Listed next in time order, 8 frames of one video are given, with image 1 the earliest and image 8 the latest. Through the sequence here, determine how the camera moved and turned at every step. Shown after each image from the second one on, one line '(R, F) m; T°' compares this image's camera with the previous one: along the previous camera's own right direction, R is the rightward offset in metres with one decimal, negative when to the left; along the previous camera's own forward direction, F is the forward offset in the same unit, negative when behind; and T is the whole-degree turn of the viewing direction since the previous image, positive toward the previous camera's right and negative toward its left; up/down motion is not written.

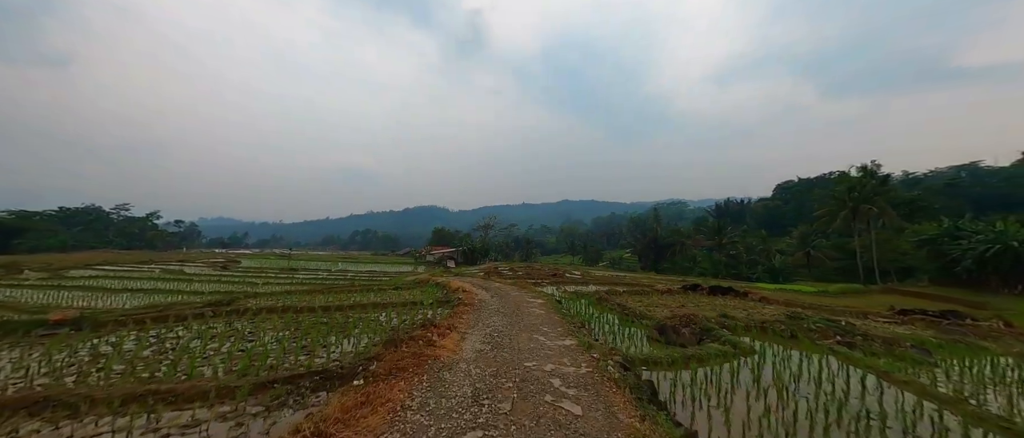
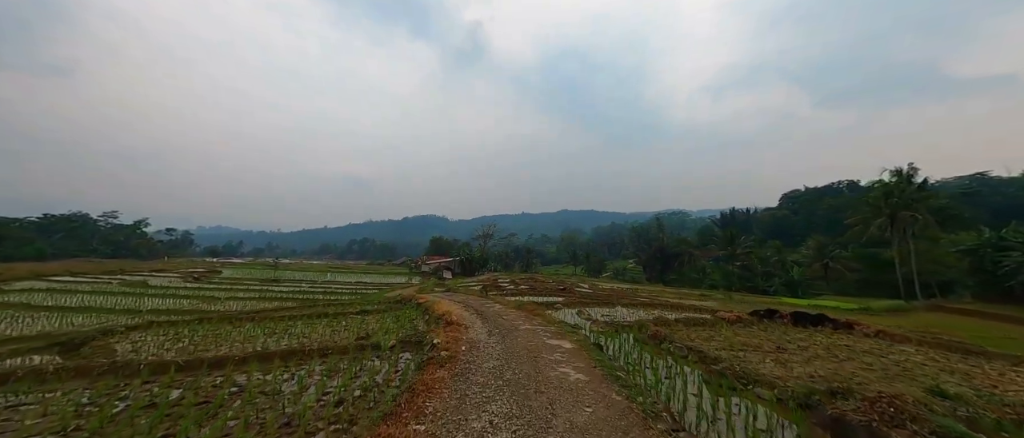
(-0.2, +4.0) m; 0°
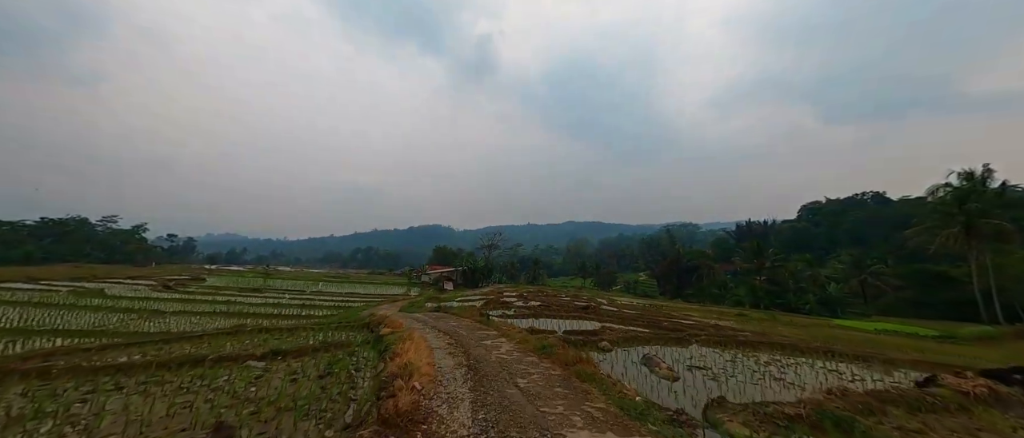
(-0.3, +5.0) m; -1°
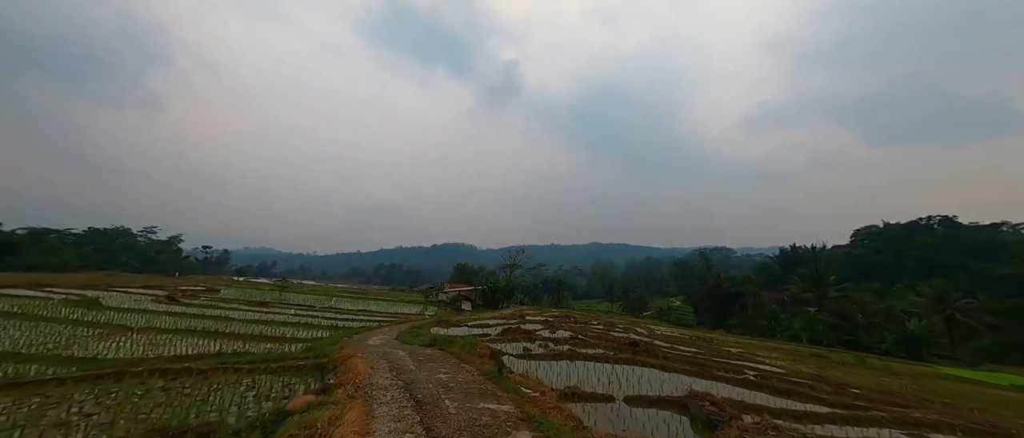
(-0.1, +4.2) m; -3°
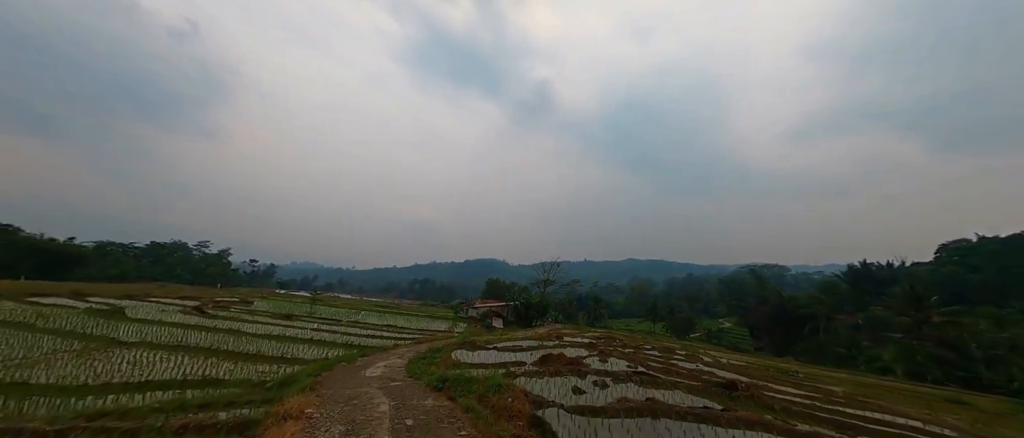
(-0.3, +3.6) m; -5°
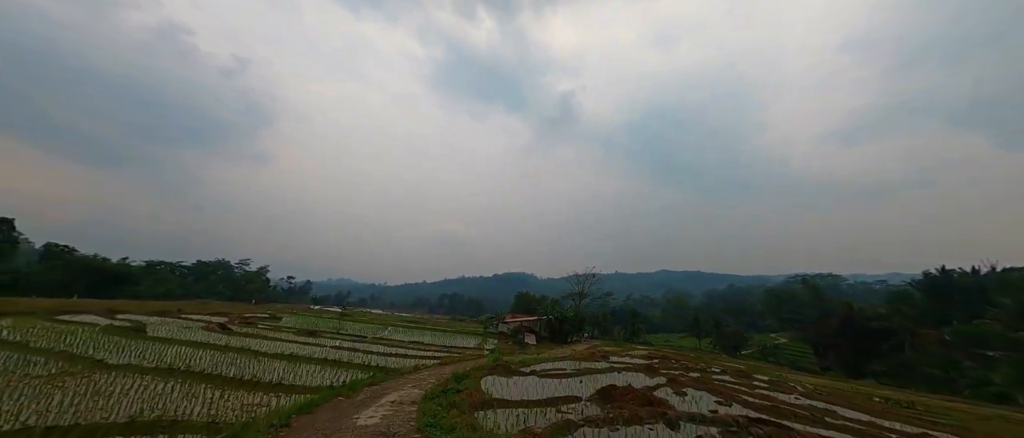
(-0.5, +3.3) m; -4°
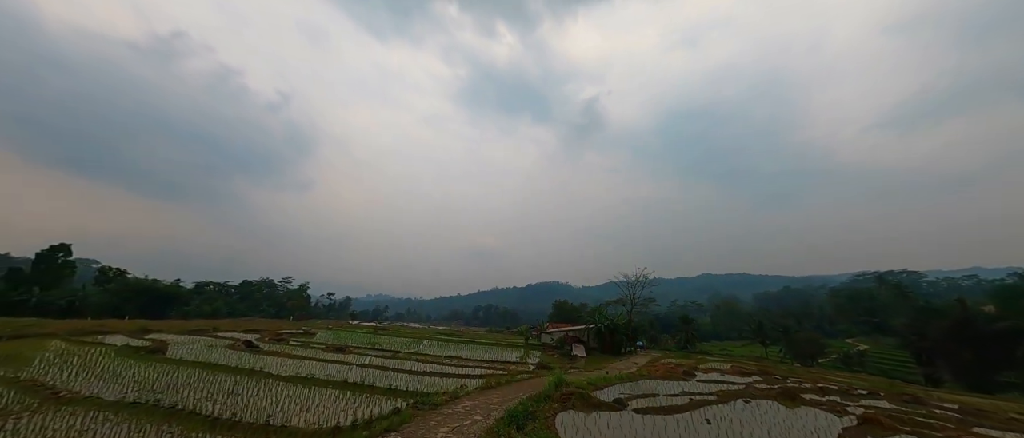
(-1.1, +4.6) m; -4°
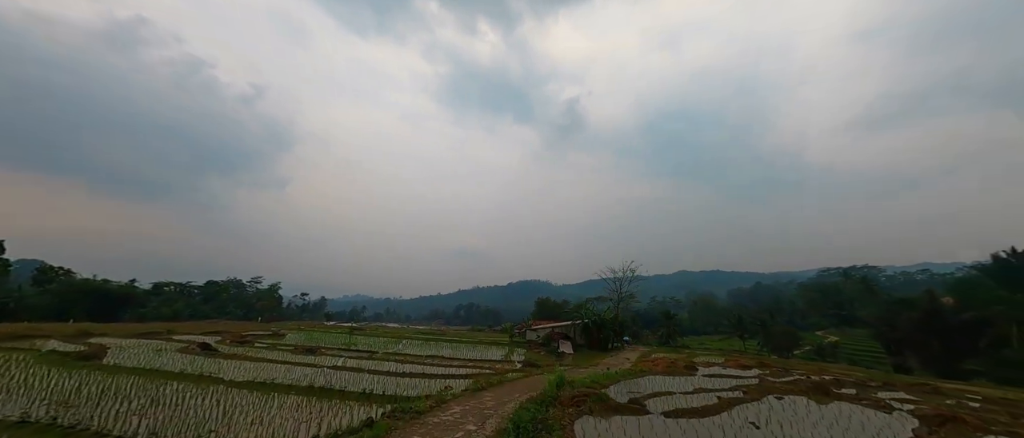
(-0.5, +2.1) m; +3°
